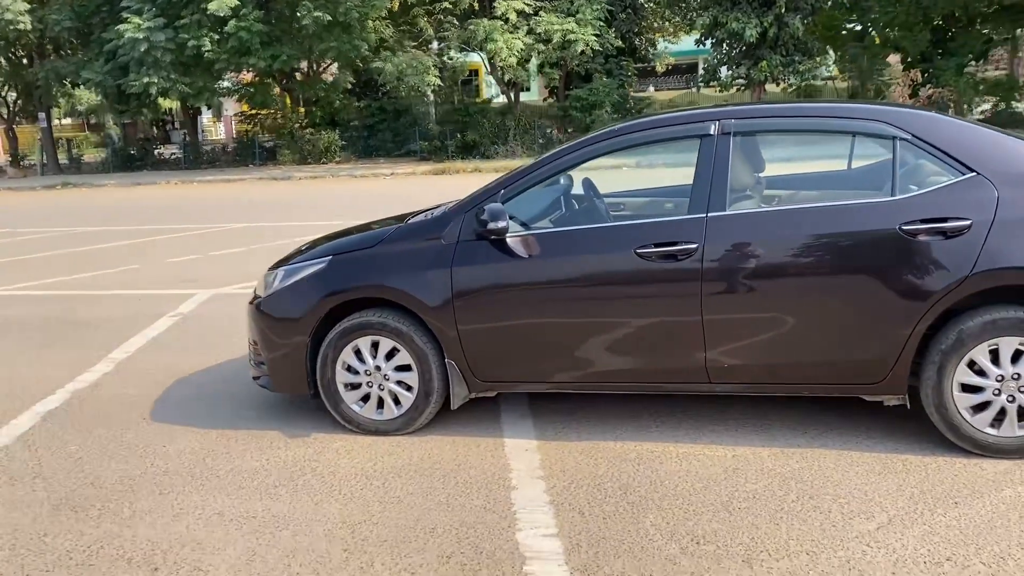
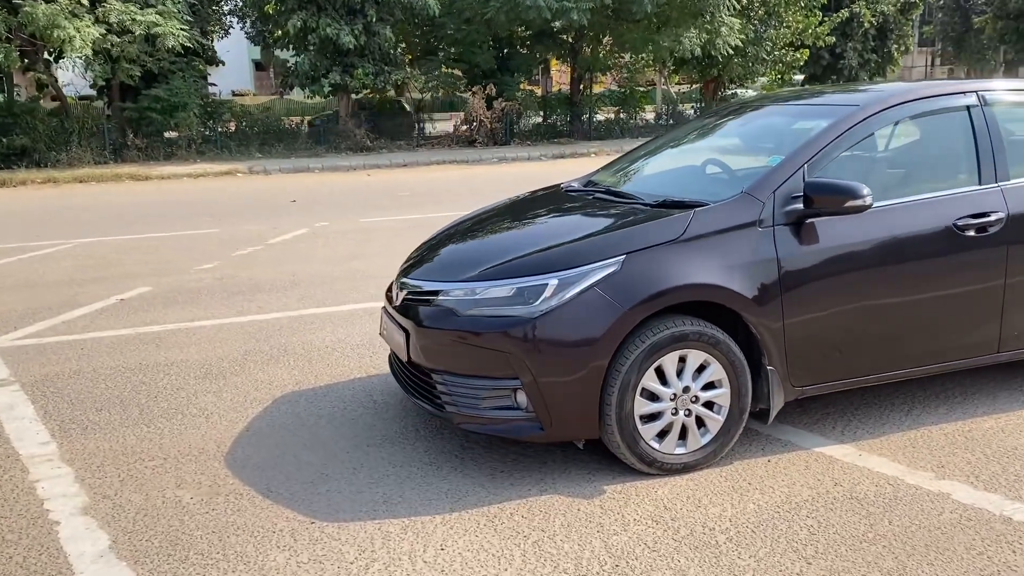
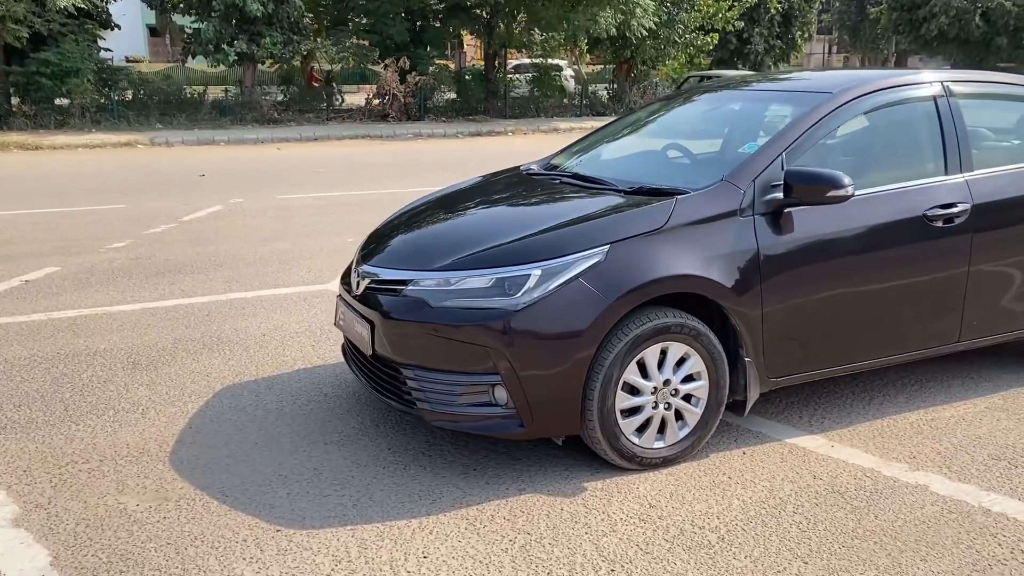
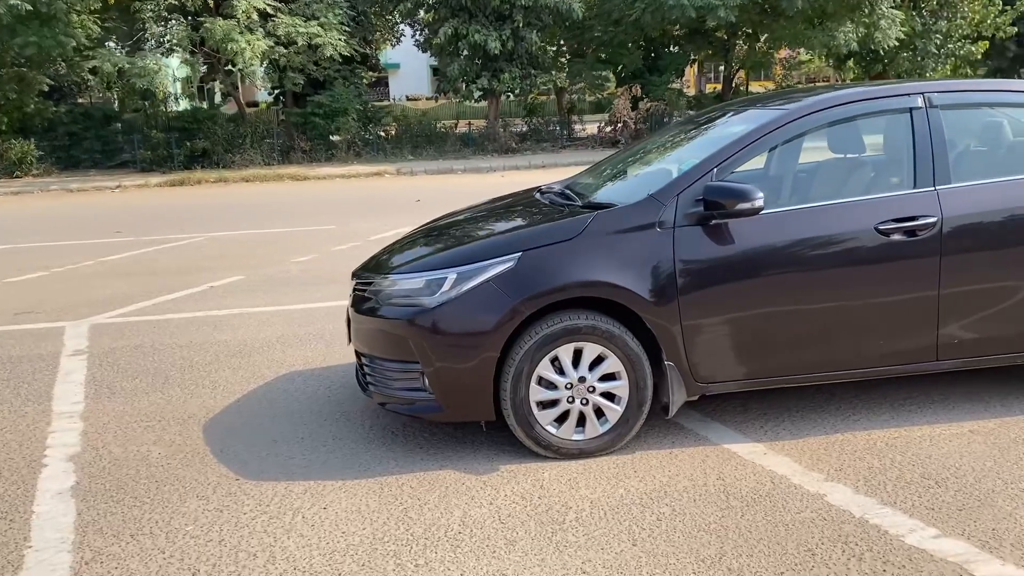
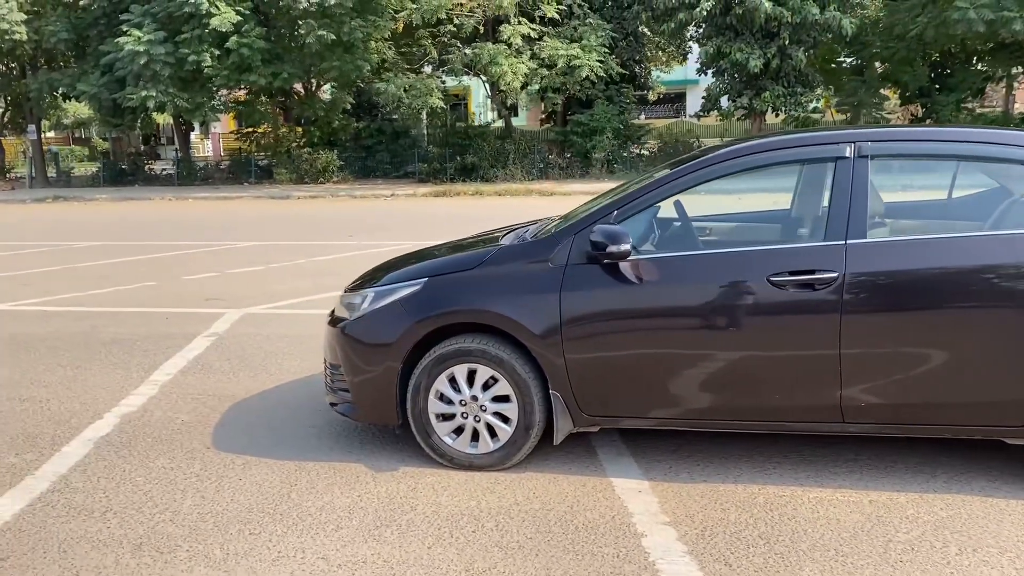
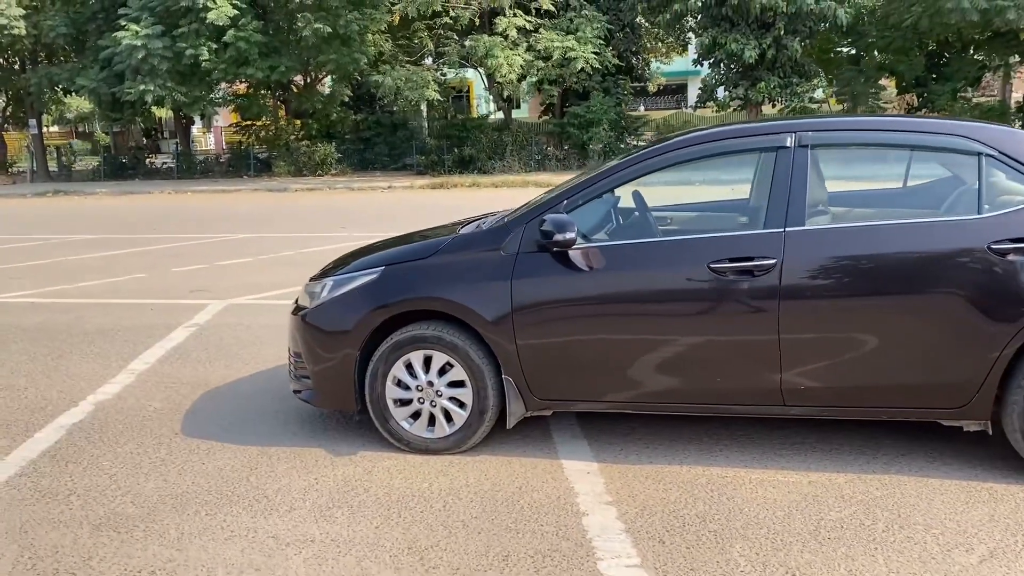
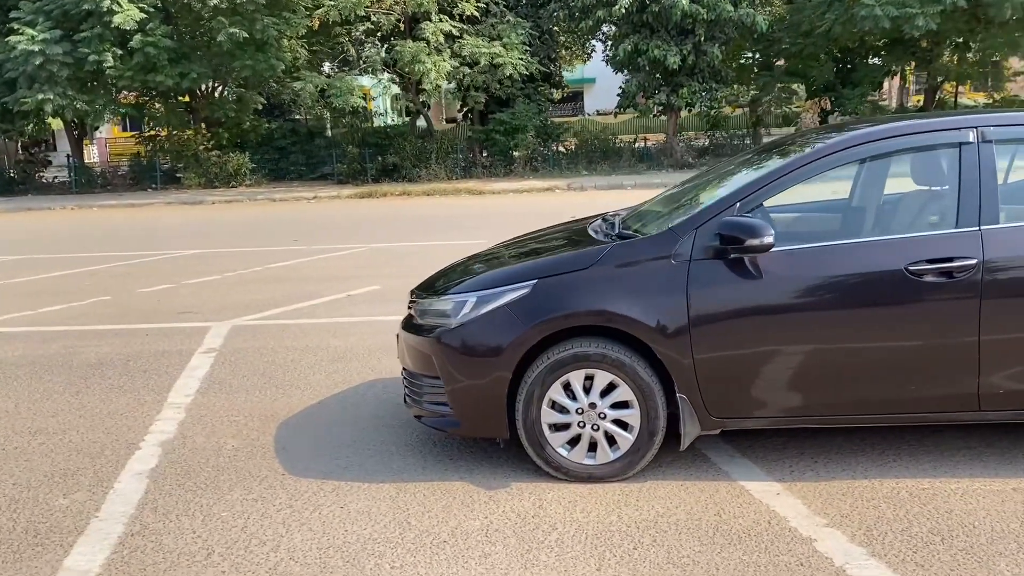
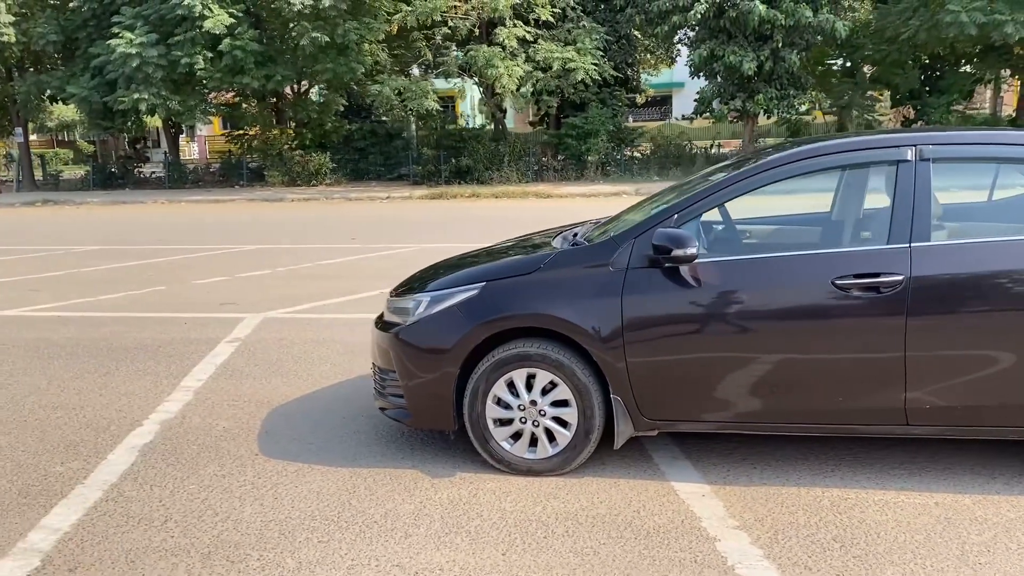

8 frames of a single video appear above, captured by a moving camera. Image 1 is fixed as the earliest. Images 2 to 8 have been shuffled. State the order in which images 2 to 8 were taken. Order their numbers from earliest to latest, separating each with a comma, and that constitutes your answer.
6, 5, 8, 7, 4, 2, 3
